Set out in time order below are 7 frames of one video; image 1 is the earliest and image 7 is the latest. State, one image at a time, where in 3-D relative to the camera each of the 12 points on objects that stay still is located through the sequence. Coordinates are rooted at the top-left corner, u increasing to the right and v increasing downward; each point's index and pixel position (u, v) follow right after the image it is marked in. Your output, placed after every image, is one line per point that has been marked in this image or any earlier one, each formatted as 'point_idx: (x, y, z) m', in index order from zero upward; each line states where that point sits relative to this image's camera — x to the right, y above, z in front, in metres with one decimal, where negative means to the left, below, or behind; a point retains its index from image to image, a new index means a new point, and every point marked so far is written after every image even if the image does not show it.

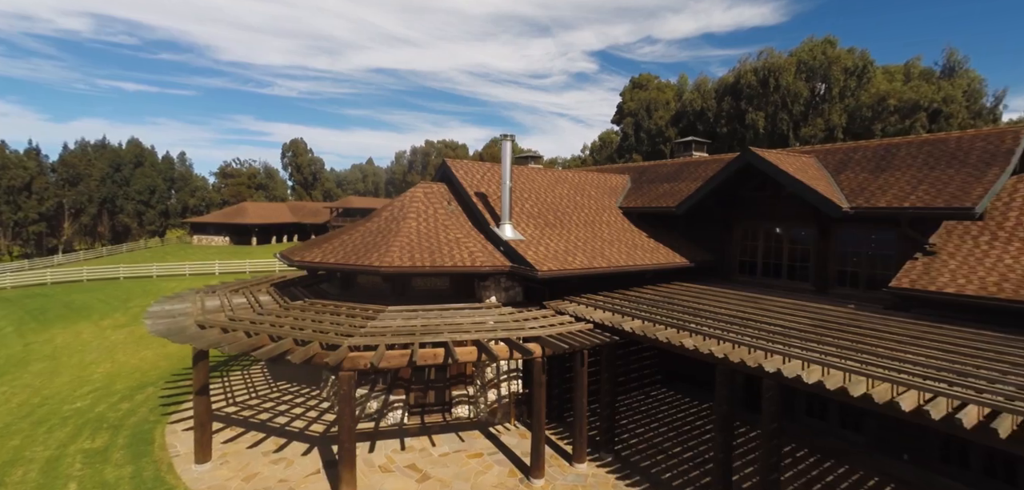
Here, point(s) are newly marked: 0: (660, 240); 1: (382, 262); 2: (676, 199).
0: (+4.0, +0.1, +13.5) m
1: (-2.6, -0.3, +10.1) m
2: (+4.6, +1.3, +13.9) m
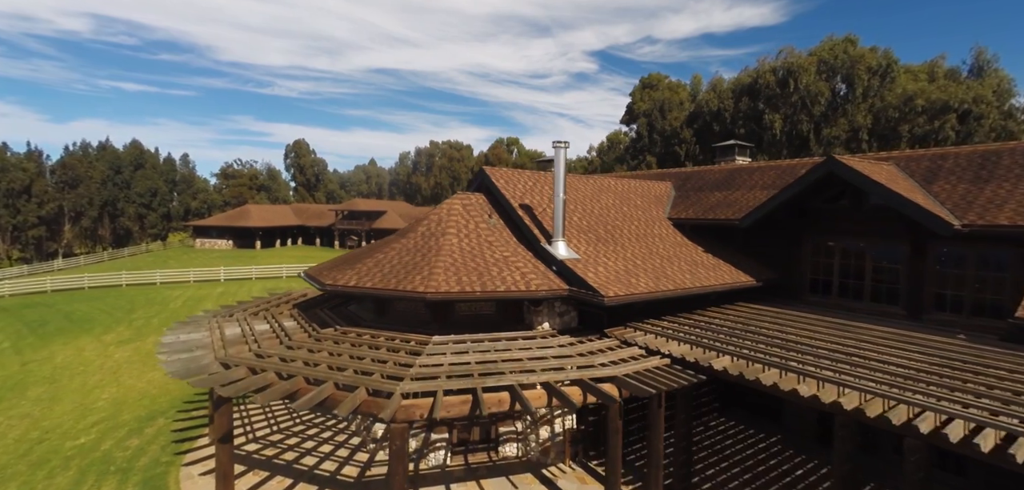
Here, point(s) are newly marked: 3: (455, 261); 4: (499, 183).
0: (+5.1, -0.3, +12.3) m
1: (-1.5, -0.7, +8.9) m
2: (+5.7, +0.9, +12.7) m
3: (-1.1, -0.3, +9.8) m
4: (-0.3, +1.5, +12.0) m
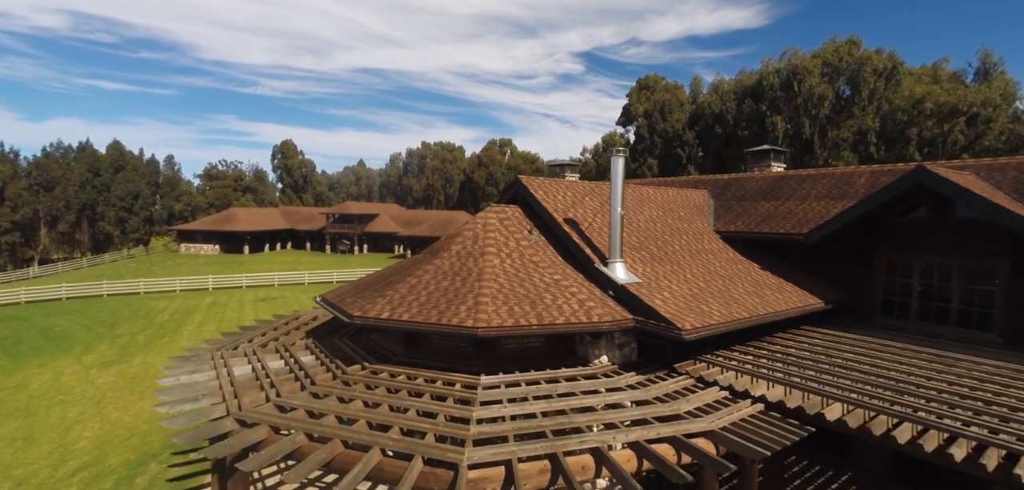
0: (+6.0, -0.7, +11.2) m
1: (-0.5, -1.1, +7.6) m
2: (+6.5, +0.5, +11.6) m
3: (-0.2, -0.7, +8.5) m
4: (+0.6, +1.1, +10.8) m
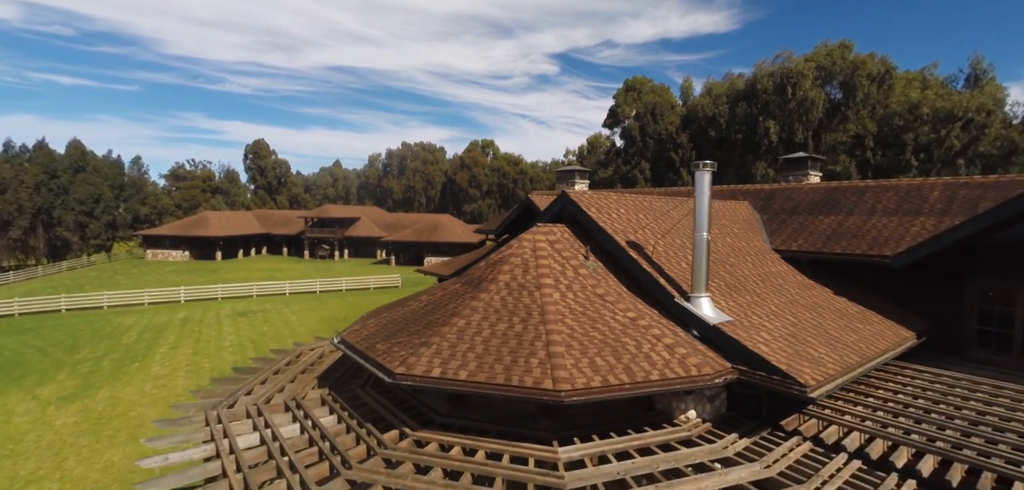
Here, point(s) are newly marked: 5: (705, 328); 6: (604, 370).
0: (+6.9, -1.1, +9.9) m
1: (+0.5, -1.6, +6.0) m
2: (+7.4, +0.1, +10.3) m
3: (+0.8, -1.2, +7.0) m
4: (+1.5, +0.6, +9.3) m
5: (+2.8, -1.2, +7.4) m
6: (+1.2, -1.6, +6.3) m
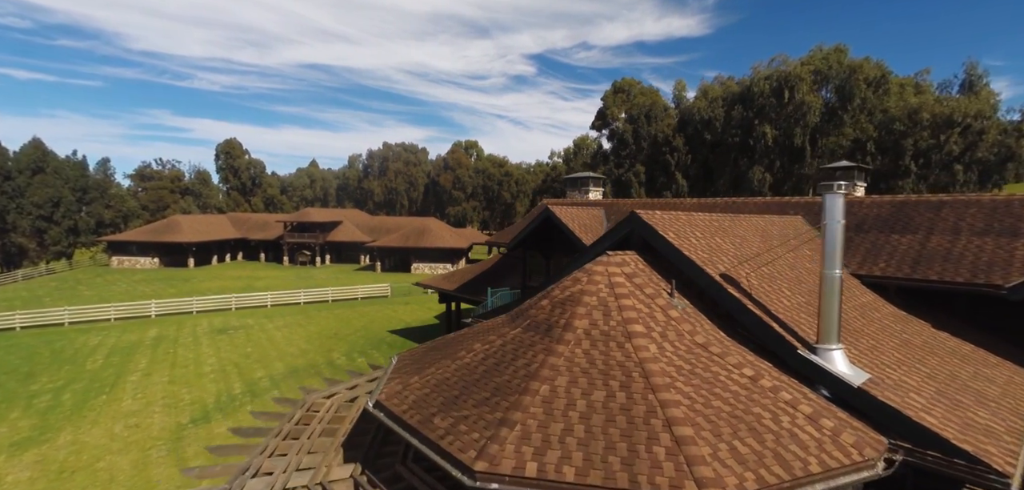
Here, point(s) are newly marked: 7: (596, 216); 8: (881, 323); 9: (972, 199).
0: (+7.8, -1.6, +8.7) m
1: (+1.7, -2.1, +4.5) m
2: (+8.3, -0.4, +9.1) m
3: (+1.9, -1.7, +5.4) m
4: (+2.5, +0.1, +7.8) m
5: (+3.9, -1.7, +5.9) m
6: (+2.3, -2.1, +4.8) m
7: (+2.7, +1.1, +17.2) m
8: (+6.0, -1.3, +8.2) m
9: (+9.9, +1.0, +10.8) m
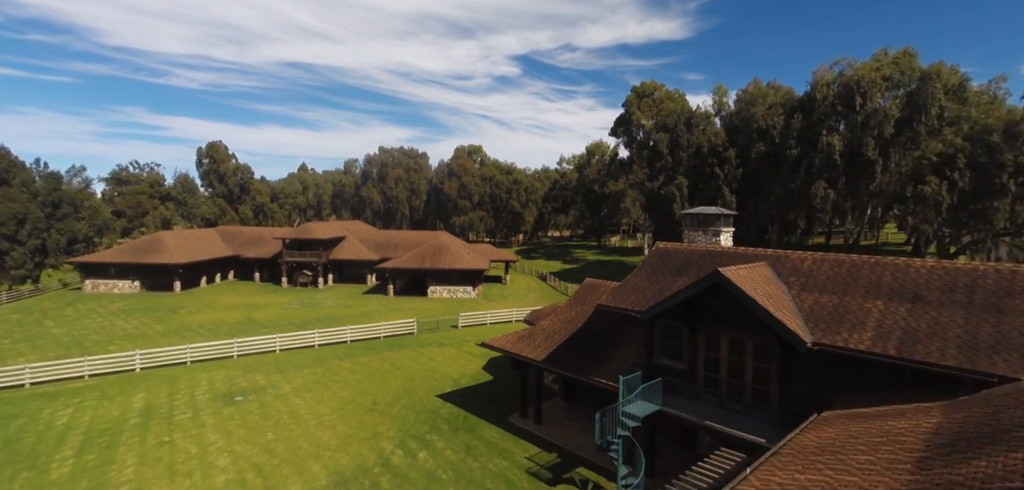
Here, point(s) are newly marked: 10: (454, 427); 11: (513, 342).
0: (+11.7, -3.4, +4.1) m
1: (+5.6, -3.9, -0.3) m
2: (+12.1, -2.2, +4.6) m
3: (+5.9, -3.5, +0.7) m
4: (+6.3, -1.7, +3.0) m
5: (+7.8, -3.5, +1.2) m
6: (+6.3, -3.8, +0.1) m
7: (+6.3, -0.8, +12.5) m
8: (+9.9, -3.1, +3.6) m
9: (+13.7, -0.8, +6.3) m
10: (-2.1, -6.5, +17.9) m
11: (0.0, -3.5, +18.0) m
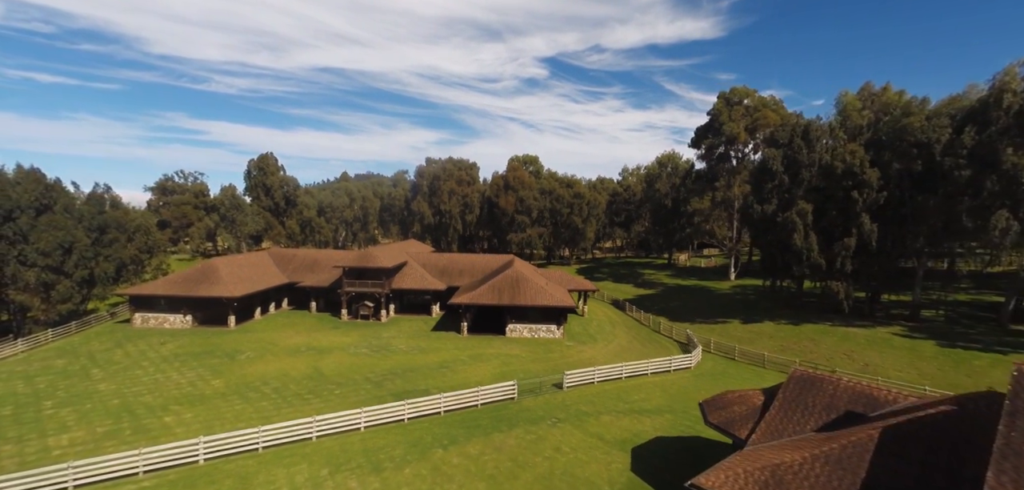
0: (+16.6, -5.9, -2.4) m
1: (+10.4, -6.4, -6.4) m
2: (+17.2, -4.8, -1.9) m
3: (+10.7, -6.0, -5.5) m
4: (+11.3, -4.2, -3.1) m
5: (+12.7, -6.0, -5.0) m
6: (+11.0, -6.3, -6.1) m
7: (+11.8, -3.3, +6.3) m
8: (+14.8, -5.6, -2.8) m
9: (+18.8, -3.4, -0.3) m
10: (+3.7, -9.0, +12.2) m
11: (+5.8, -6.0, +12.1) m
